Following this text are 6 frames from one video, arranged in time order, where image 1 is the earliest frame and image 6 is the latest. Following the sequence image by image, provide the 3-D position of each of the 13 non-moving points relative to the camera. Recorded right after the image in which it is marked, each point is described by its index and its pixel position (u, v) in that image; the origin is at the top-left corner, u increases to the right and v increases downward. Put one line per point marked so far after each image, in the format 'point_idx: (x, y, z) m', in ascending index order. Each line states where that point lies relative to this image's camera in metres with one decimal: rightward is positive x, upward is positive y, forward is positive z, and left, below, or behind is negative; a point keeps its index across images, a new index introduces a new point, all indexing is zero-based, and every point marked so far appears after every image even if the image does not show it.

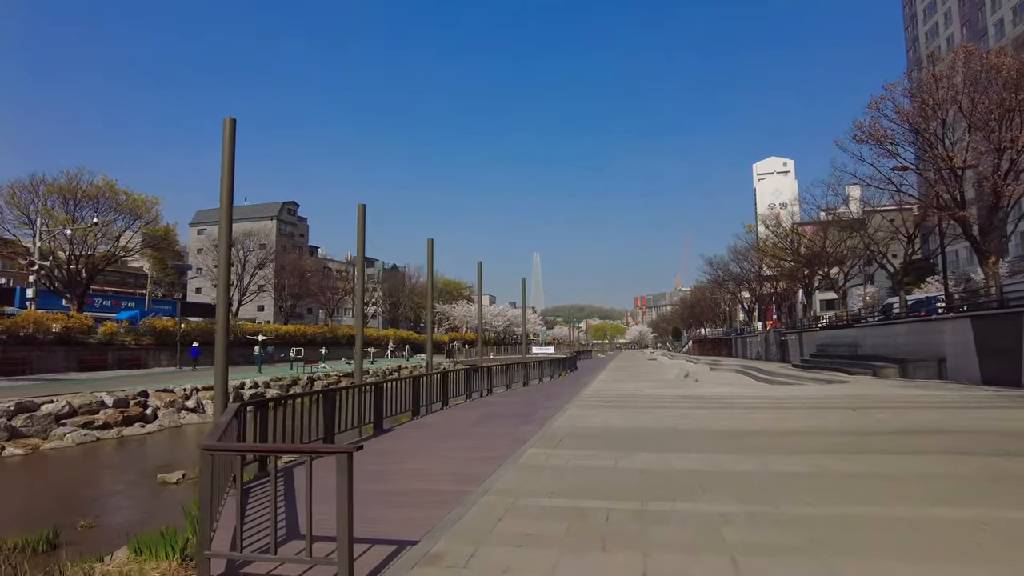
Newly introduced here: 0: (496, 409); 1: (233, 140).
0: (-0.4, -2.7, +13.7) m
1: (-2.9, +1.6, +6.6) m
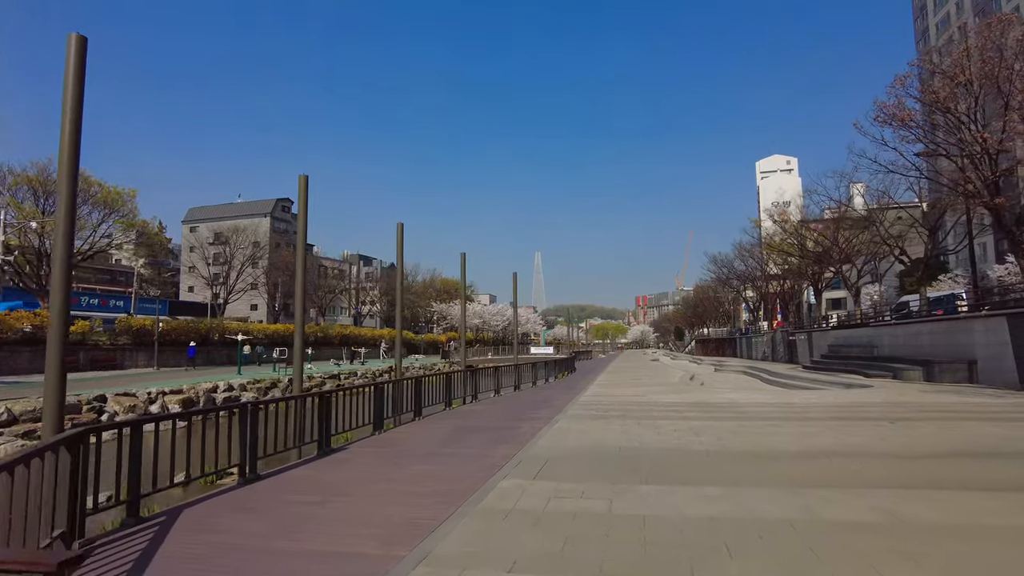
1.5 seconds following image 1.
0: (-0.7, -2.6, +11.9) m
1: (-3.3, +1.7, +4.8) m
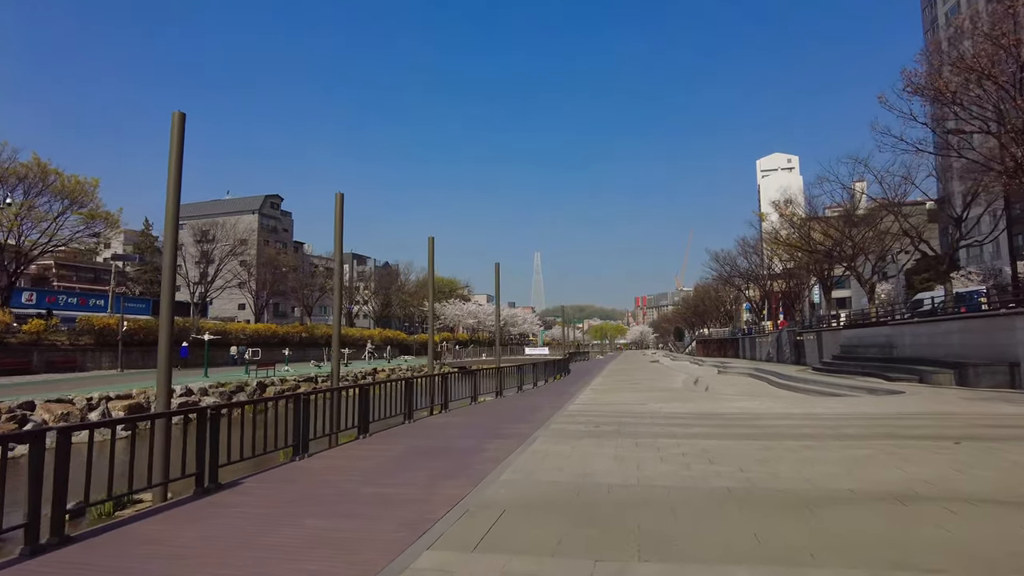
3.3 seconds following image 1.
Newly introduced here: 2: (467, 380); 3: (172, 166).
0: (-1.2, -2.3, +9.5) m
1: (-3.8, +1.9, +2.5) m
2: (-1.2, -2.5, +17.2) m
3: (-3.5, +1.2, +6.4) m
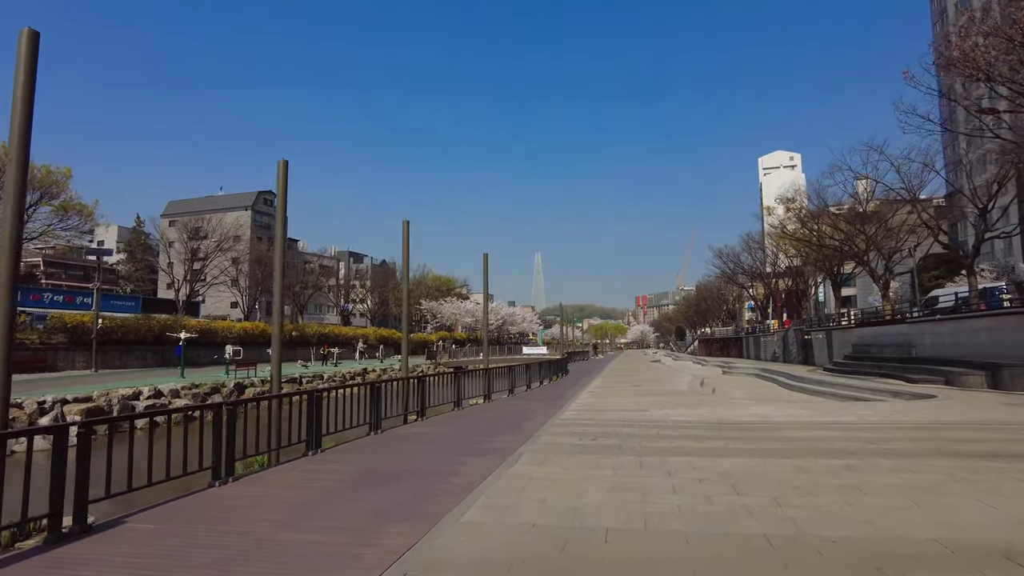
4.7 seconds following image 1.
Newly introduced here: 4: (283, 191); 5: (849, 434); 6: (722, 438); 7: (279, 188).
0: (-1.5, -2.2, +7.9) m
1: (-4.1, +2.1, +0.8) m
2: (-1.5, -2.3, +15.5) m
3: (-3.7, +1.4, +4.8) m
4: (-3.0, +1.3, +8.3) m
5: (+5.3, -2.3, +9.9) m
6: (+3.3, -2.4, +10.0) m
7: (-3.1, +1.3, +8.3) m
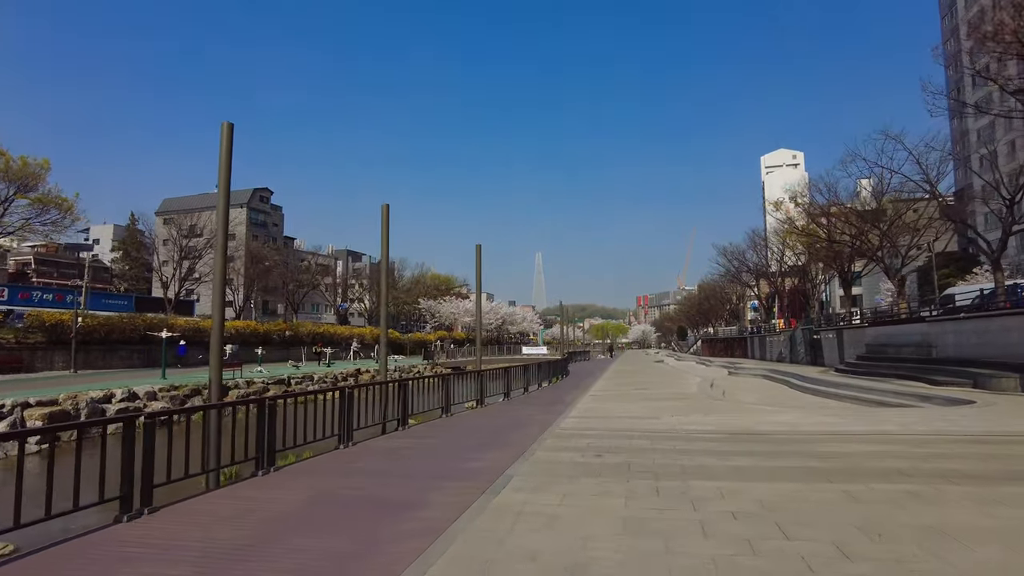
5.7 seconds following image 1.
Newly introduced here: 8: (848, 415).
0: (-1.6, -2.0, +6.5) m
1: (-4.2, +2.2, -0.6) m
2: (-1.6, -2.2, +14.2) m
3: (-3.9, +1.5, +3.4) m
4: (-3.1, +1.4, +6.9) m
5: (+5.1, -2.2, +8.5) m
6: (+3.2, -2.2, +8.6) m
7: (-3.2, +1.5, +6.9) m
8: (+6.5, -2.4, +12.1) m
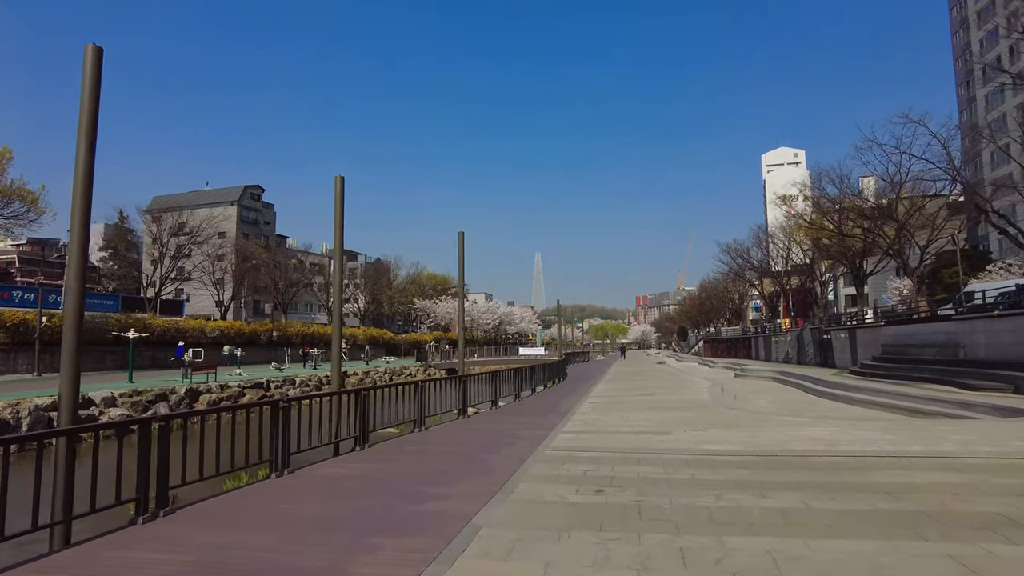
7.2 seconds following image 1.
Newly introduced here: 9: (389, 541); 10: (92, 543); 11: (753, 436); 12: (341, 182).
0: (-1.9, -1.9, +4.7) m
1: (-4.4, +2.4, -2.4) m
2: (-1.9, -2.1, +12.3) m
3: (-4.1, +1.7, +1.6) m
4: (-3.4, +1.5, +5.1) m
5: (+4.9, -2.0, +6.6) m
6: (+3.0, -2.1, +6.8) m
7: (-3.4, +1.6, +5.1) m
8: (+6.3, -2.3, +10.3) m
9: (-0.9, -1.9, +4.7) m
10: (-3.2, -2.0, +4.8) m
11: (+3.7, -2.2, +9.5) m
12: (-2.4, +1.5, +8.9) m
